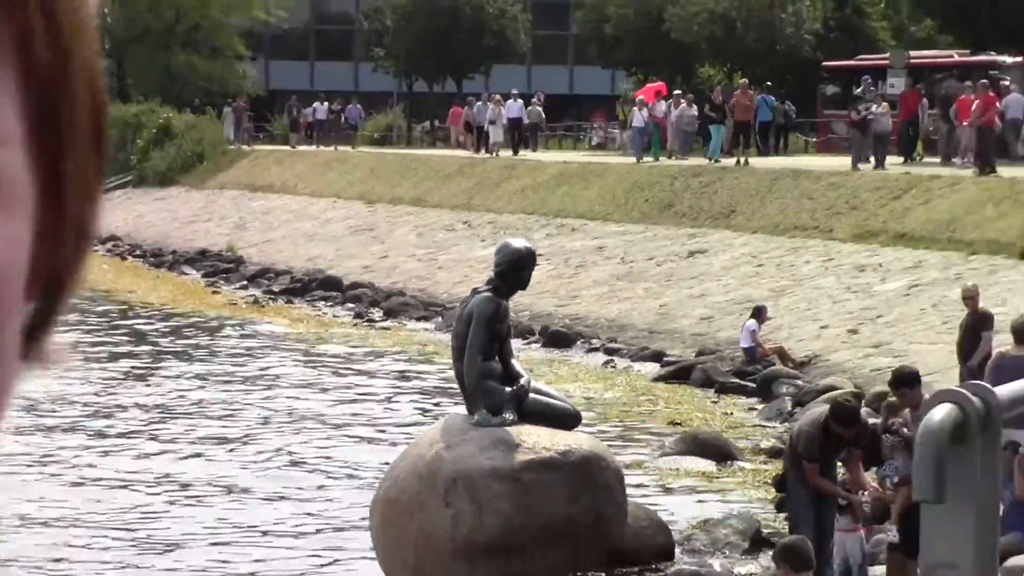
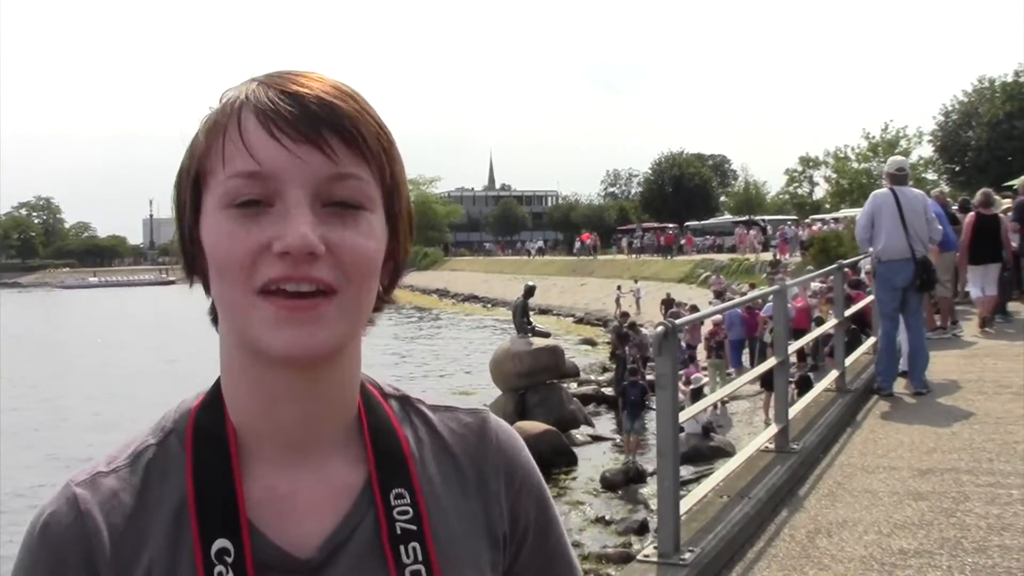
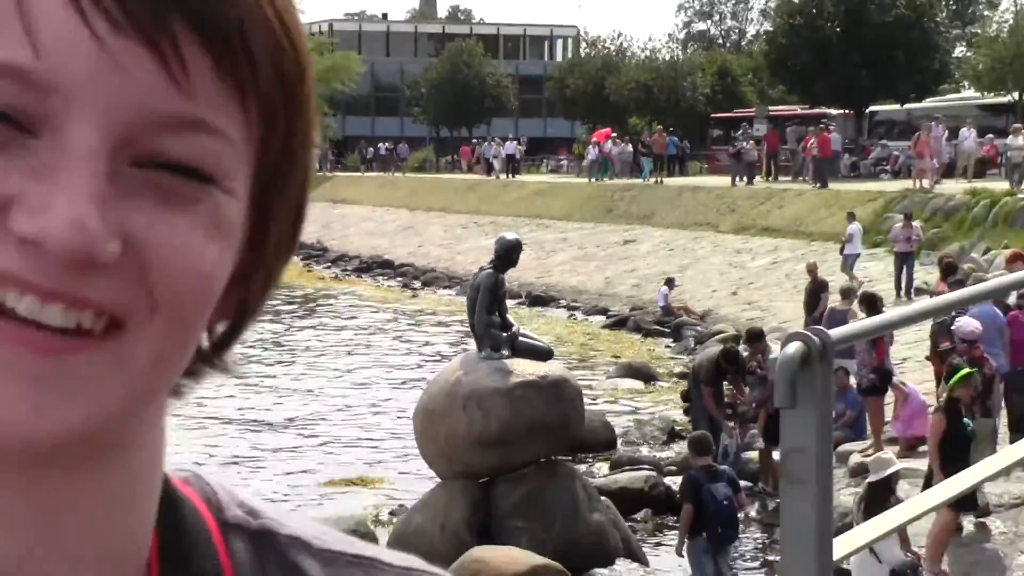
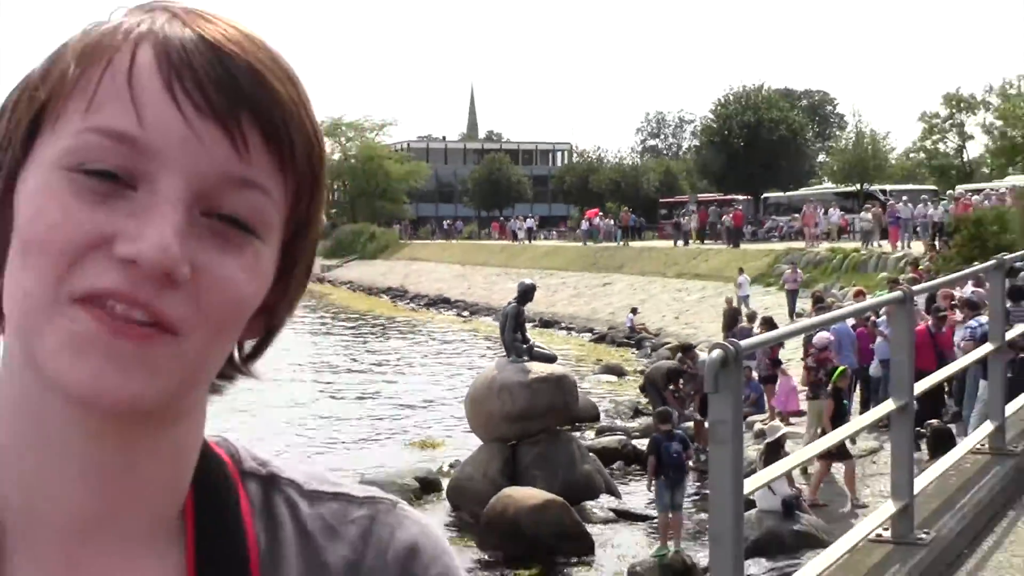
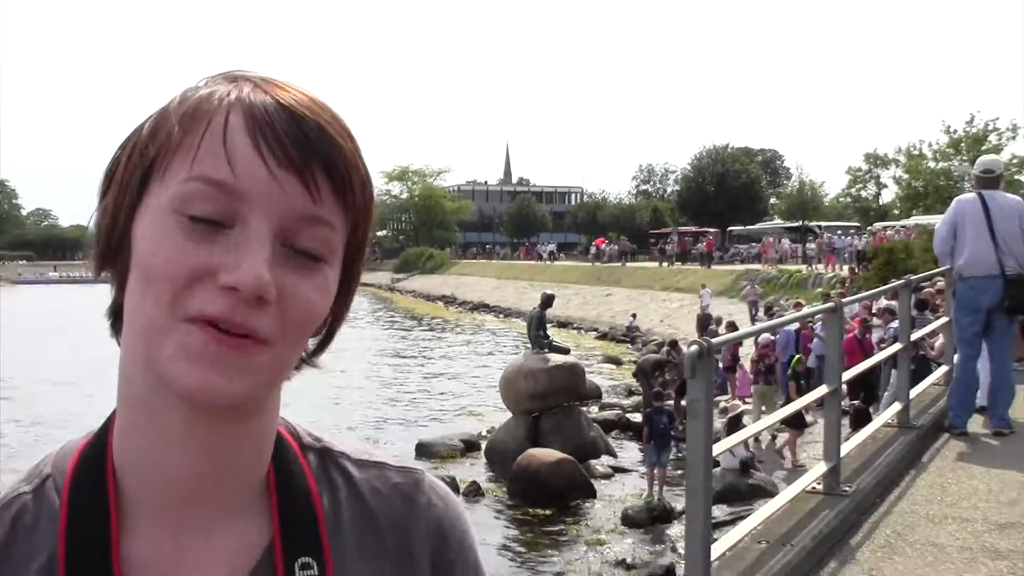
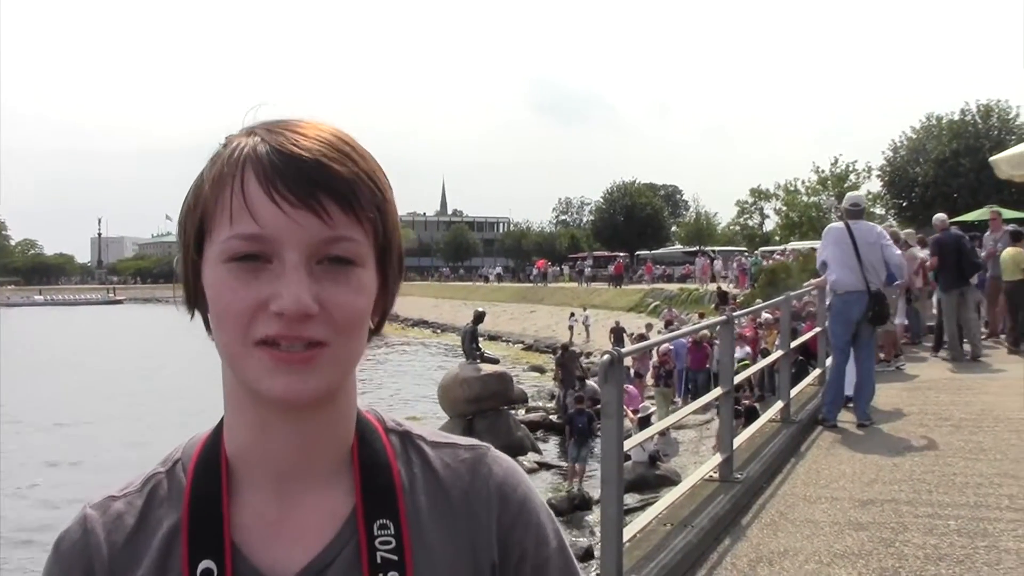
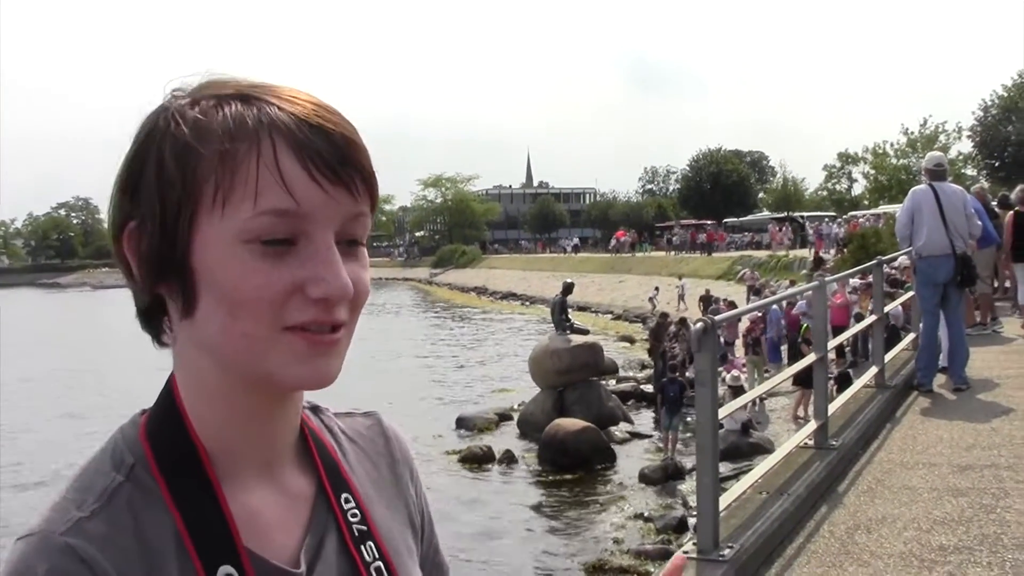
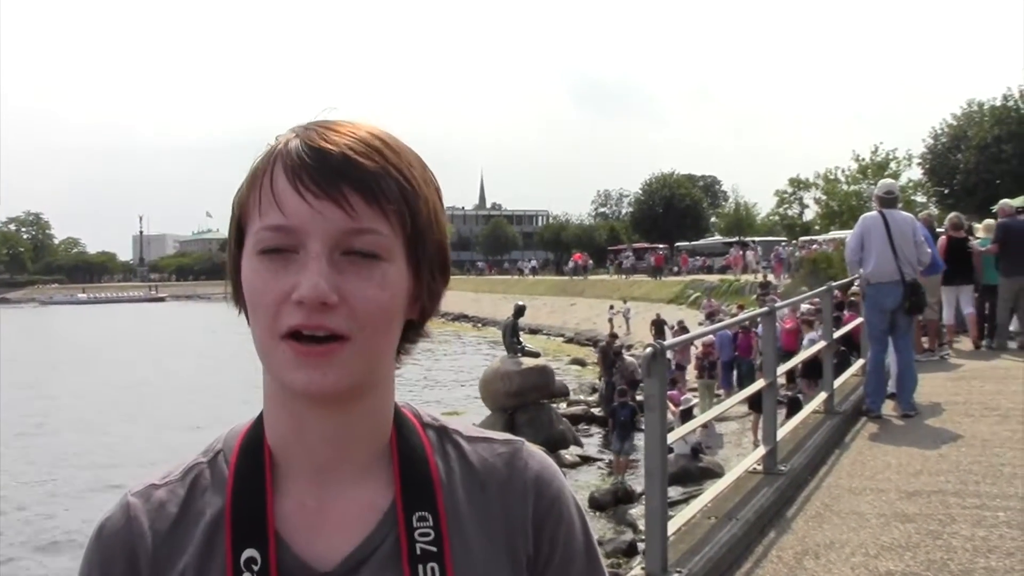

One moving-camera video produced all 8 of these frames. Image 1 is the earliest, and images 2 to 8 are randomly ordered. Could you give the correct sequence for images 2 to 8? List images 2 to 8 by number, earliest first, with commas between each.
3, 4, 5, 7, 2, 8, 6
